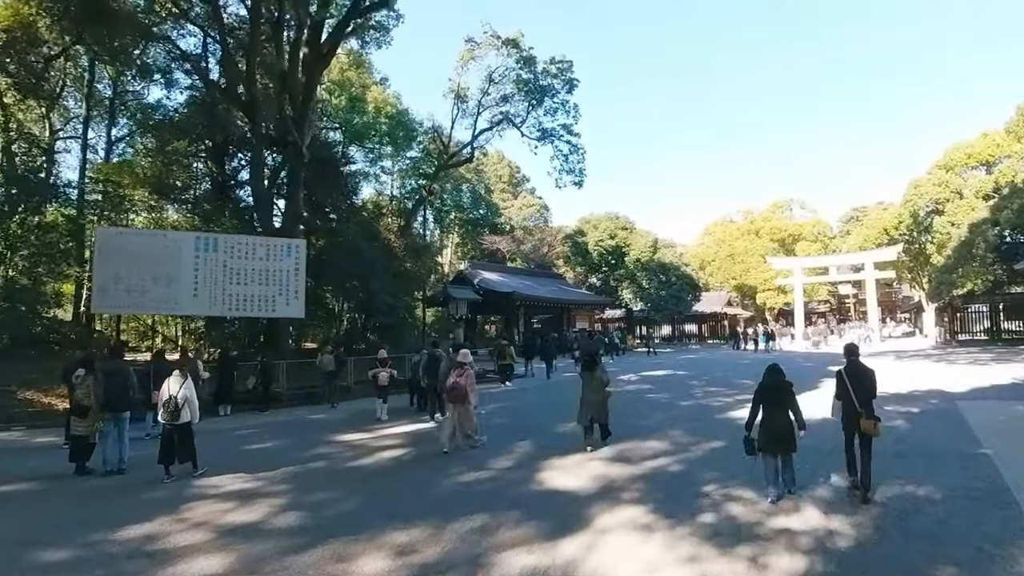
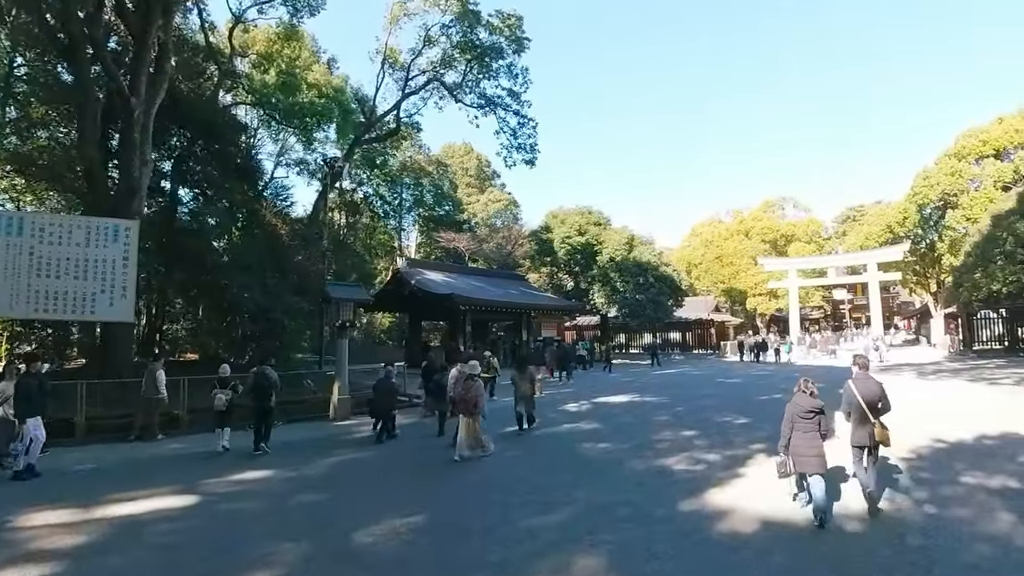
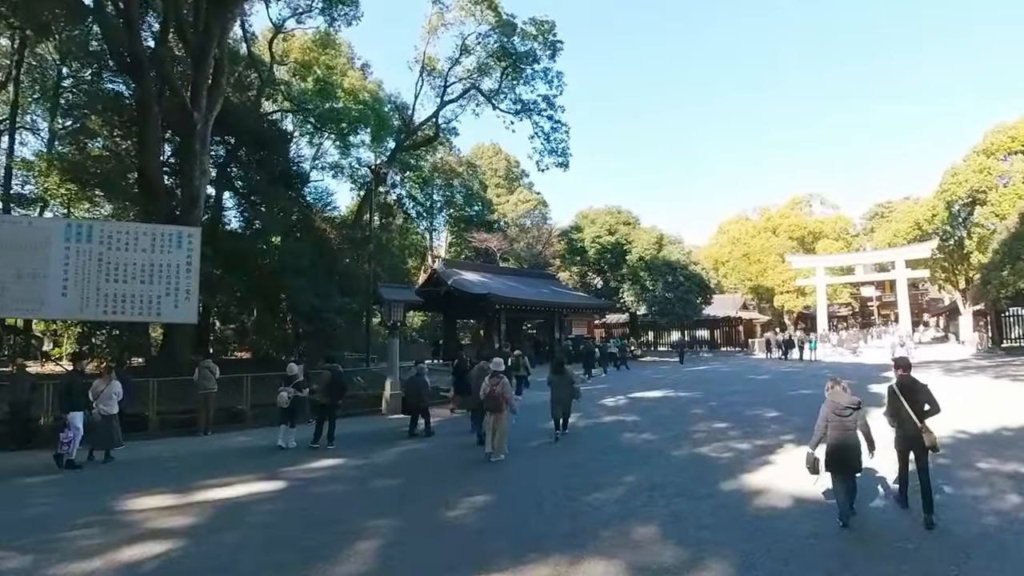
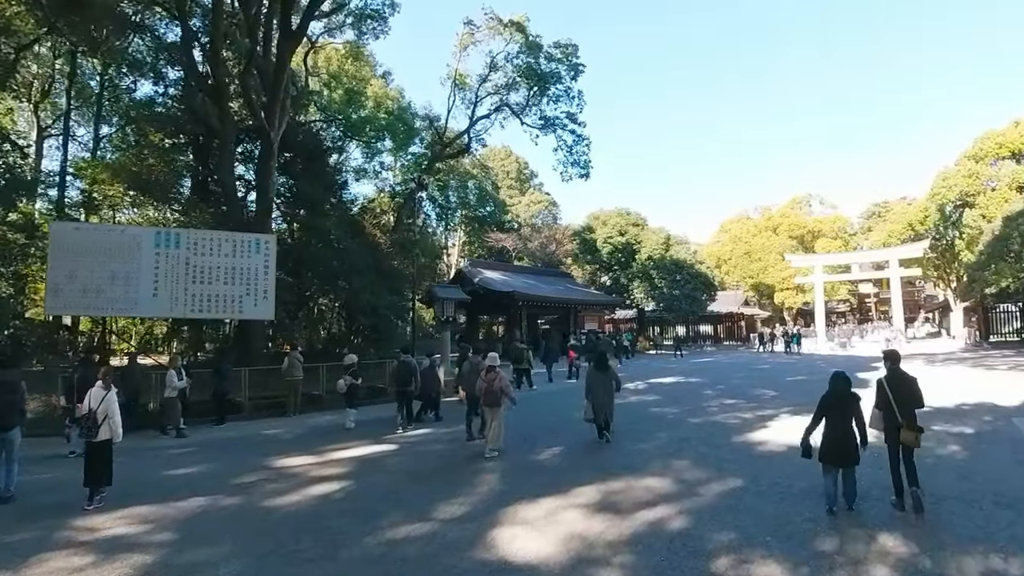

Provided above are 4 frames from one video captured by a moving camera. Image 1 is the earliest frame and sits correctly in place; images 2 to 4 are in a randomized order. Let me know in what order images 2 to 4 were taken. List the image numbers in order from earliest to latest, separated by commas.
4, 3, 2
